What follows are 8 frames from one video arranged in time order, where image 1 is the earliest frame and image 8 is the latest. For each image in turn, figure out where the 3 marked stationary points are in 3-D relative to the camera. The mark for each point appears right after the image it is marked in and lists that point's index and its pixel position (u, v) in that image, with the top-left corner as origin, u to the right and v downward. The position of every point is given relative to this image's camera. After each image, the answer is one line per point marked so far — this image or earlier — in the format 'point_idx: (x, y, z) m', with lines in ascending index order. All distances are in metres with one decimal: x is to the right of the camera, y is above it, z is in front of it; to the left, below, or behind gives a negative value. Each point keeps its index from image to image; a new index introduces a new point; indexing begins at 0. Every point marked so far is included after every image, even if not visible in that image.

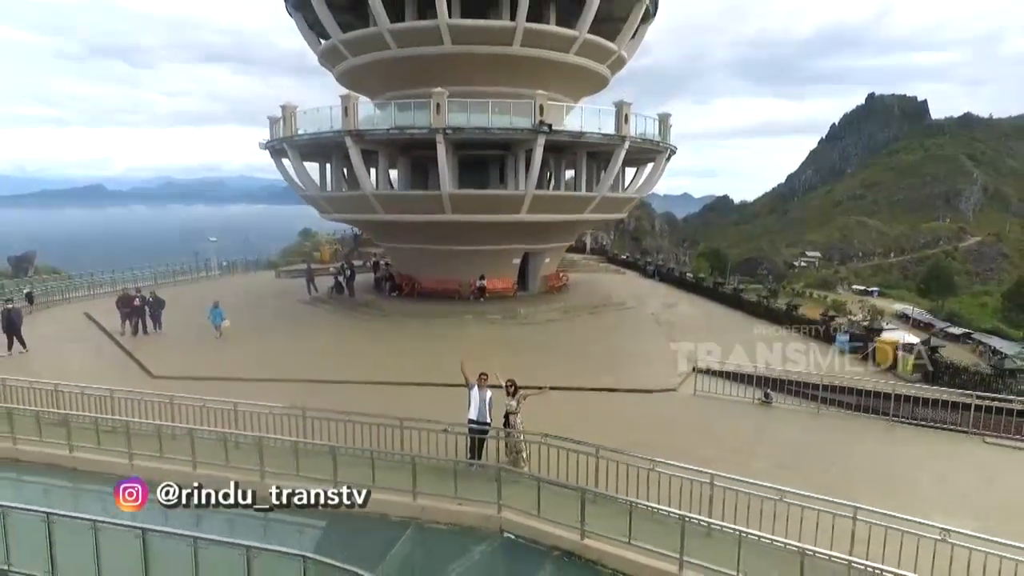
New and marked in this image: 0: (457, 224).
0: (-1.1, +1.2, +13.6) m
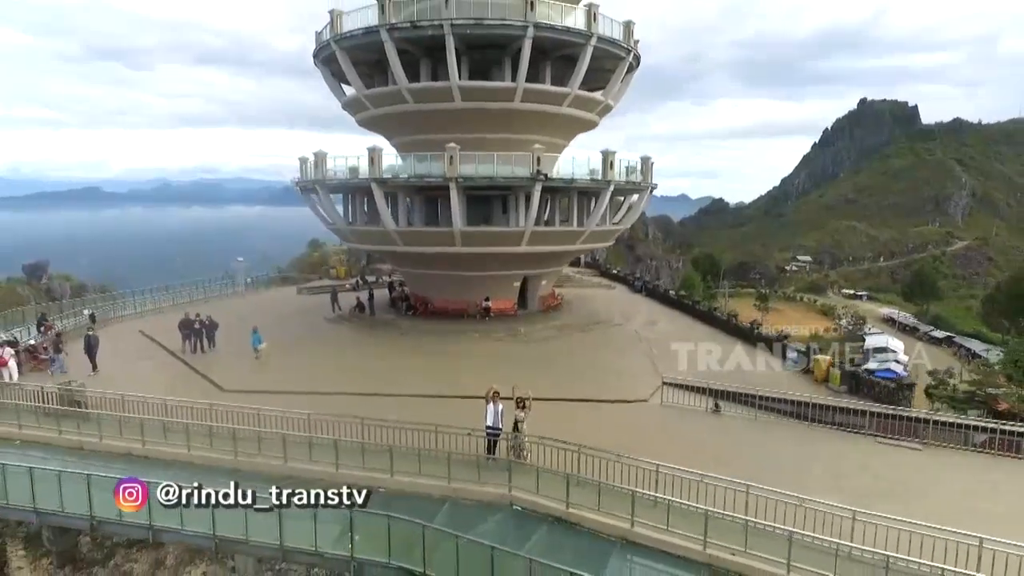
0: (-1.1, +0.7, +15.6) m
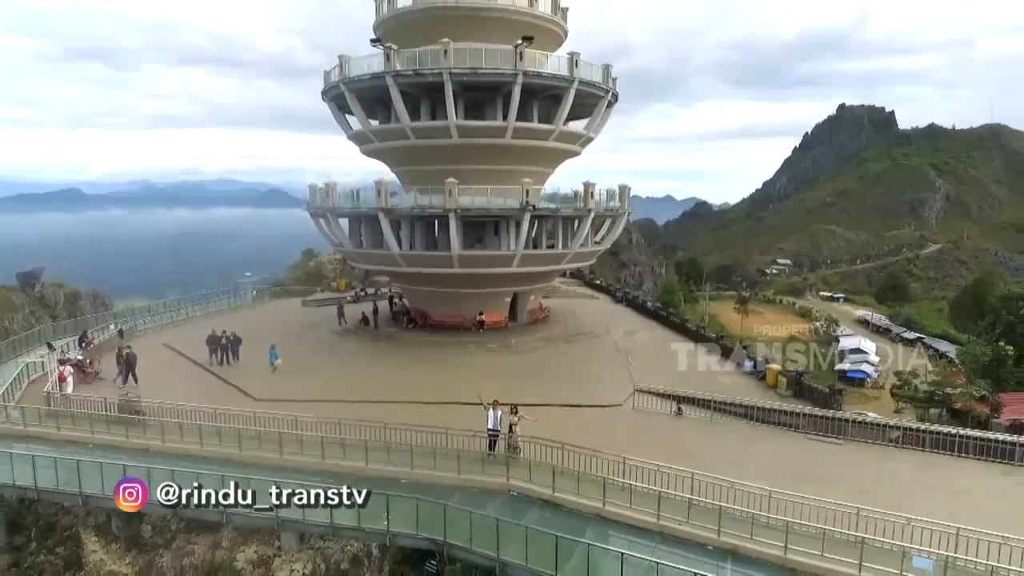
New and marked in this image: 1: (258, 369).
0: (-1.3, +0.3, +17.3) m
1: (-6.0, -1.9, +14.5) m
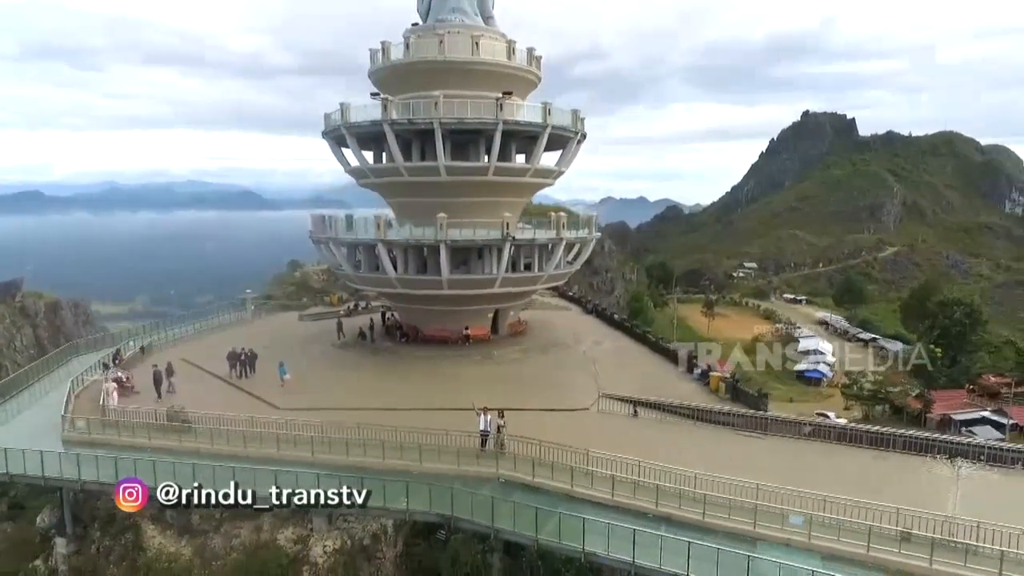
0: (-1.9, -0.2, +19.5) m
1: (-6.4, -2.4, +16.5) m
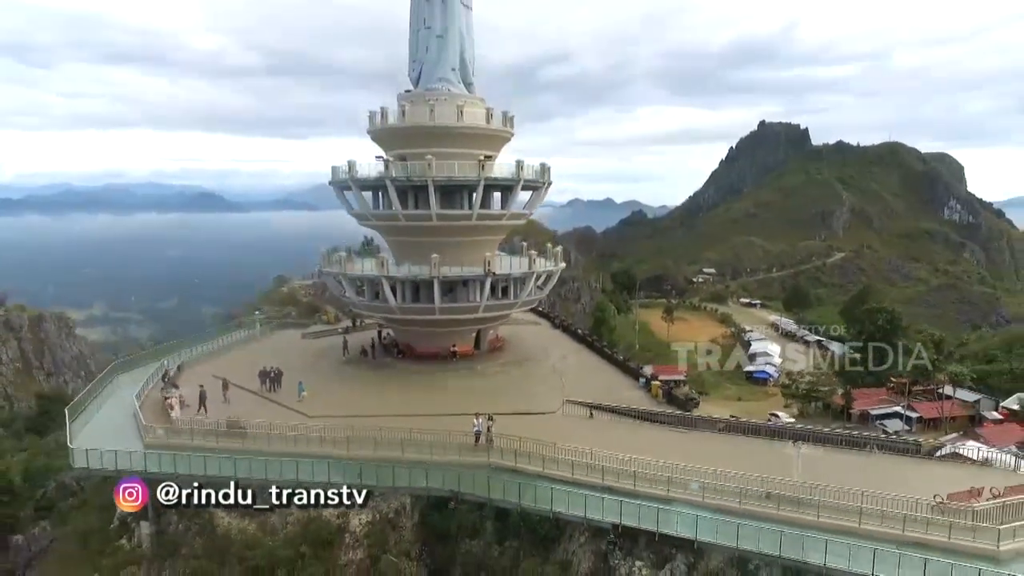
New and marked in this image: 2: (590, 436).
0: (-2.6, -1.1, +23.3) m
1: (-7.0, -3.3, +20.1) m
2: (+1.9, -4.1, +17.9) m
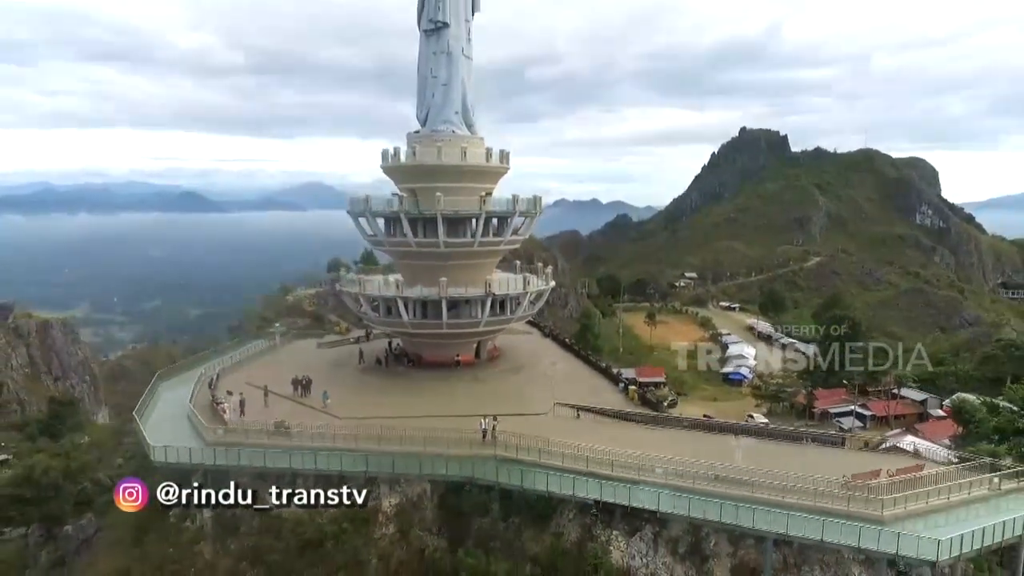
0: (-2.8, -1.8, +26.6) m
1: (-7.1, -4.1, +23.3) m
2: (+1.8, -4.8, +21.3) m
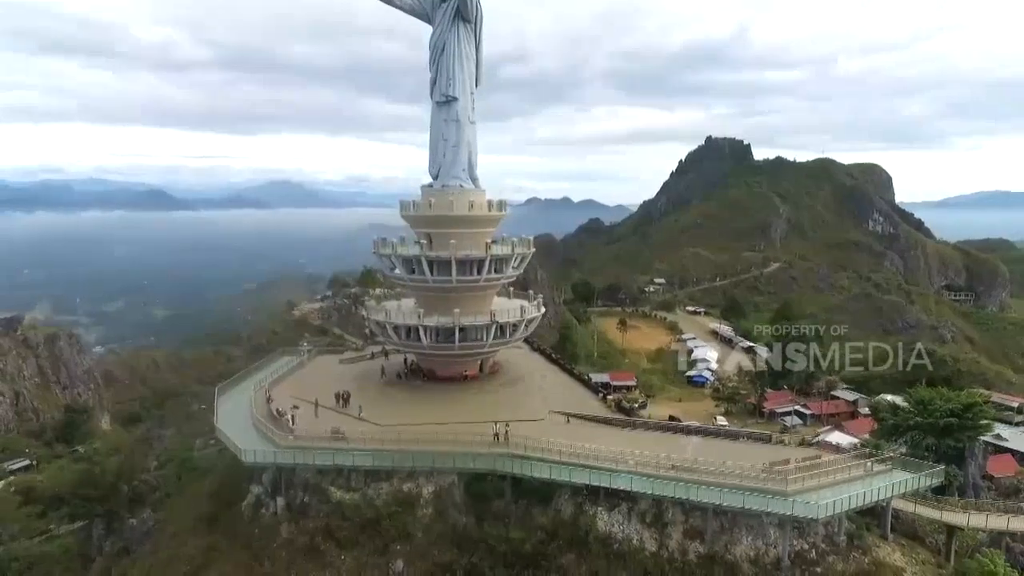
0: (-2.8, -3.2, +32.1) m
1: (-7.0, -5.4, +28.6) m
2: (+2.0, -6.2, +27.0) m
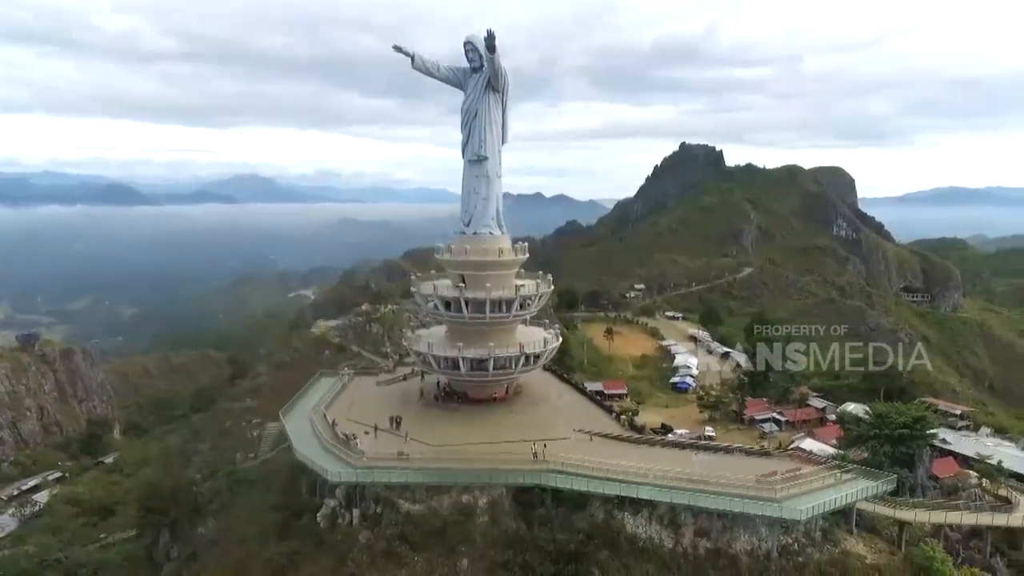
0: (-1.5, -5.1, +37.0) m
1: (-5.5, -7.4, +33.3) m
2: (+3.6, -8.1, +32.1) m
